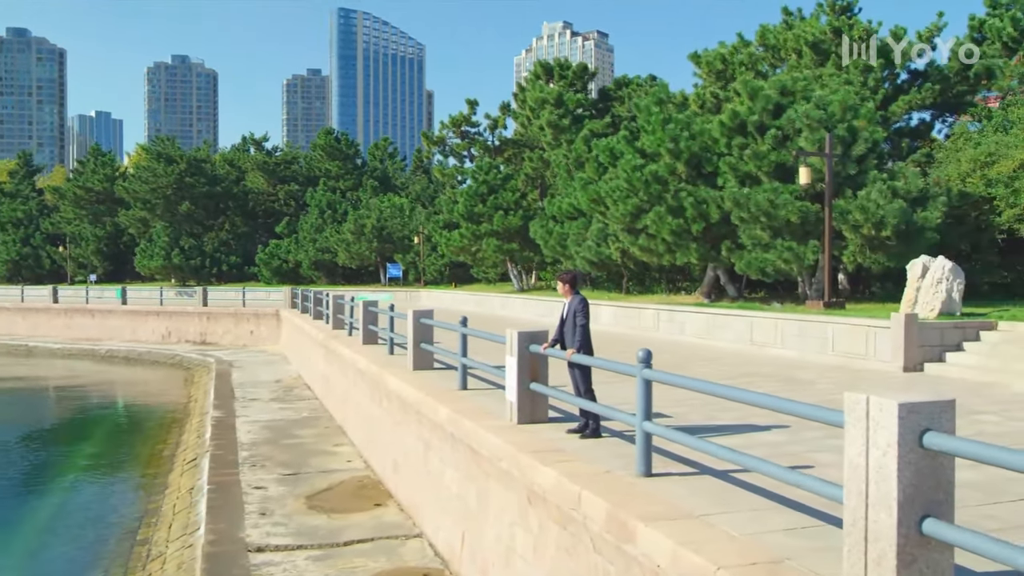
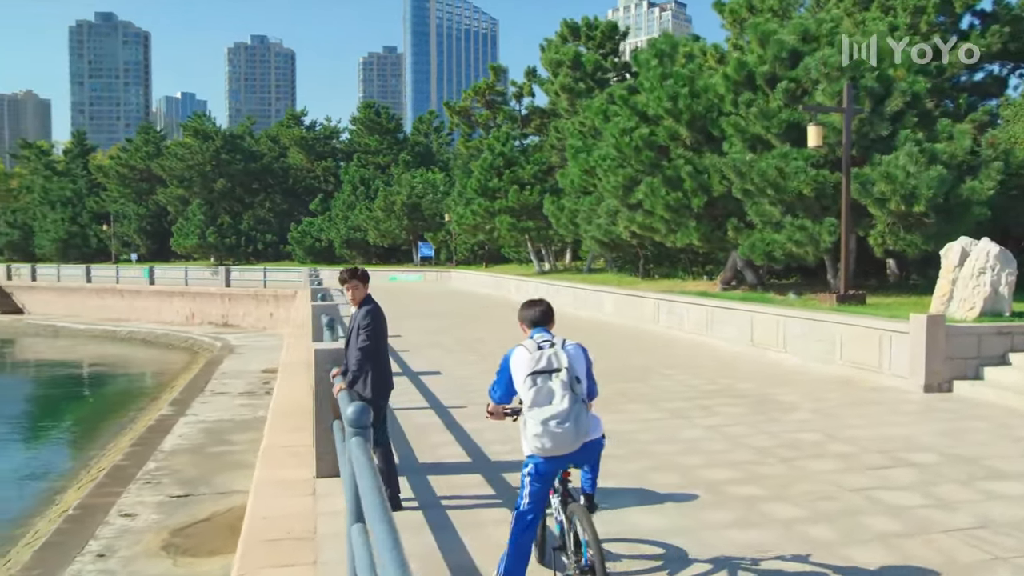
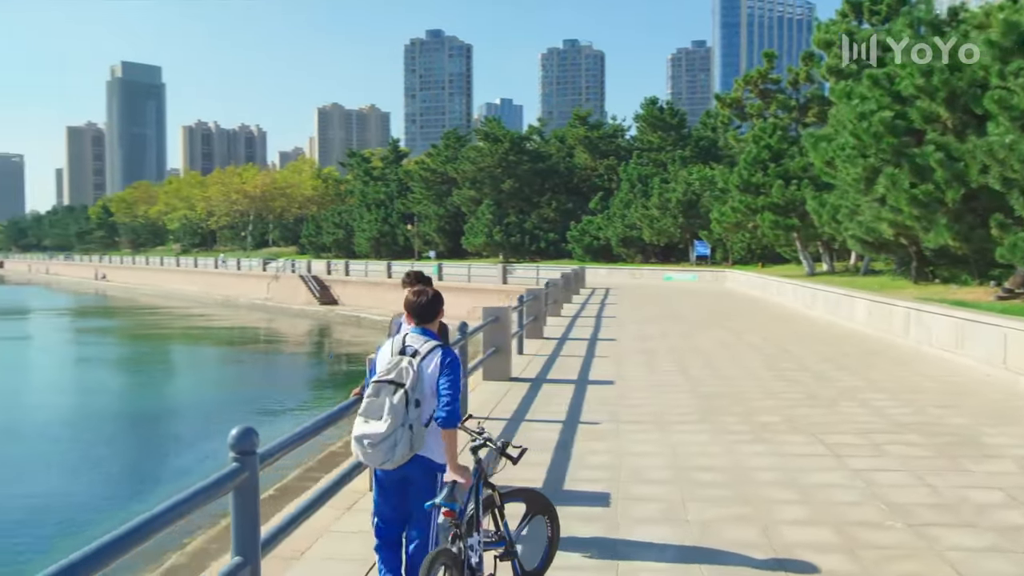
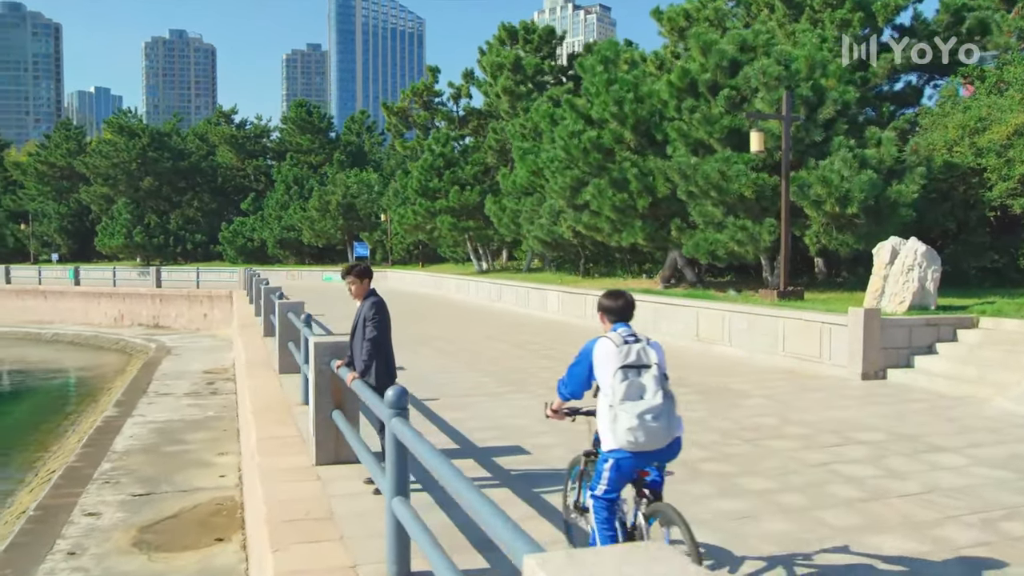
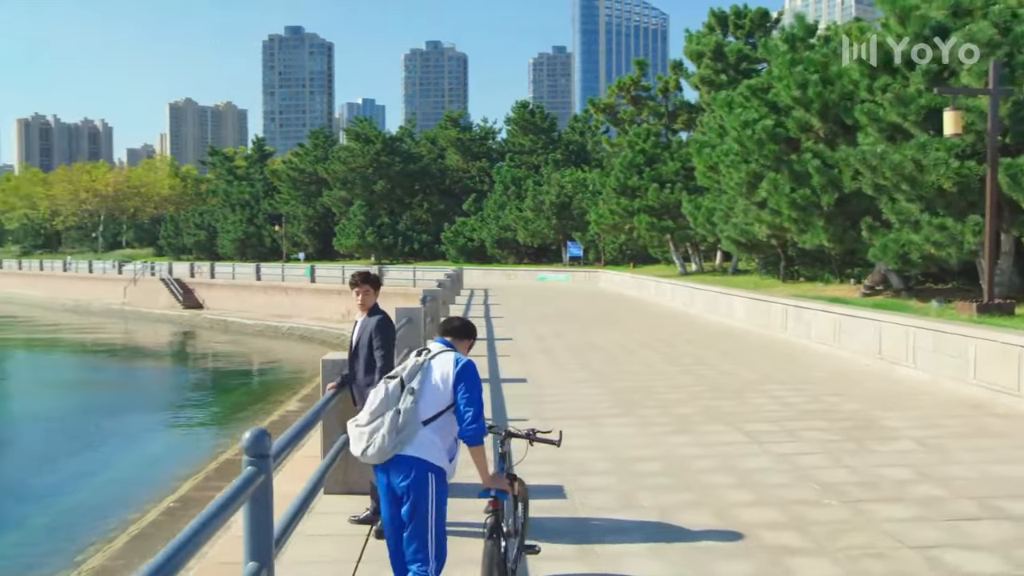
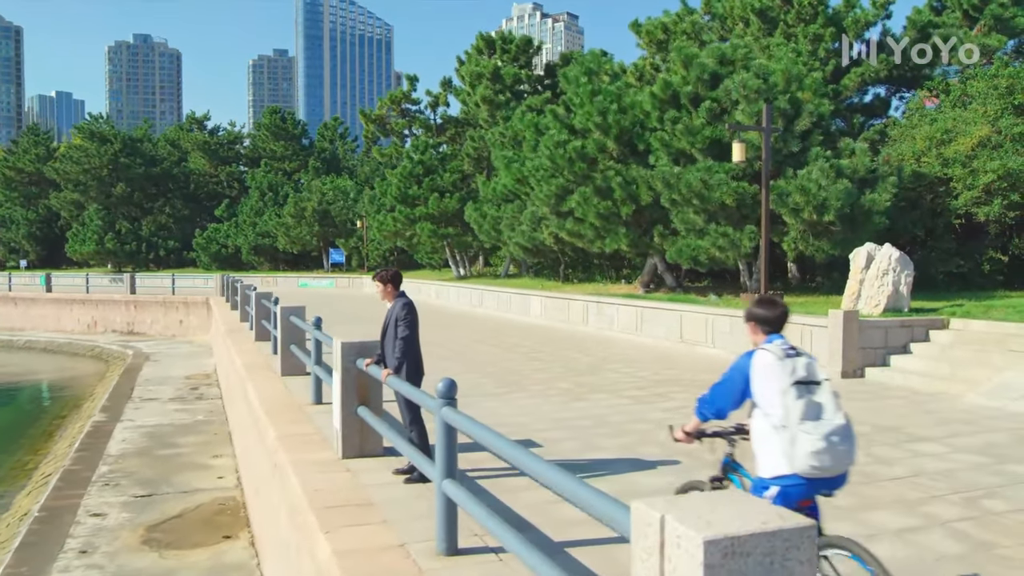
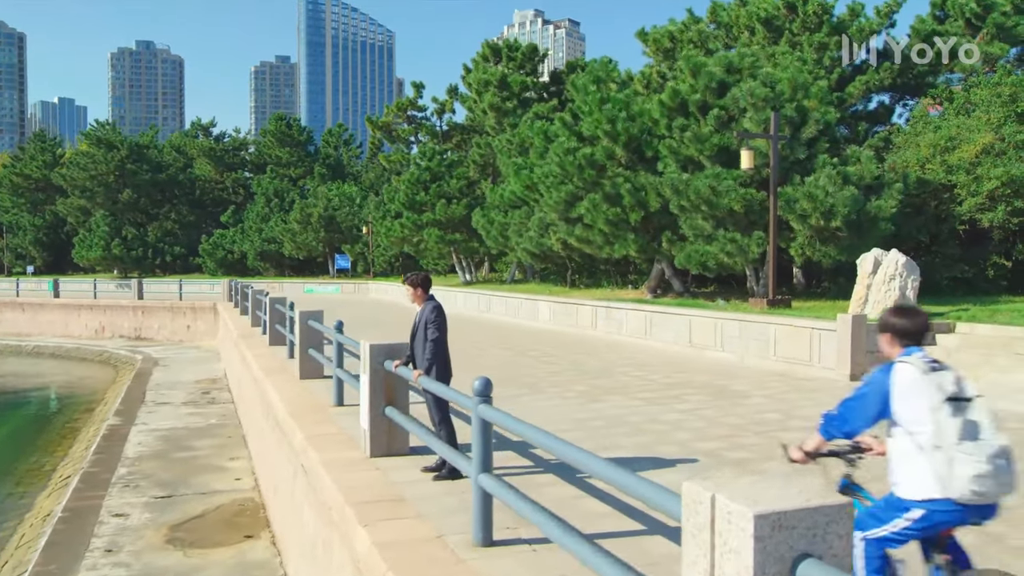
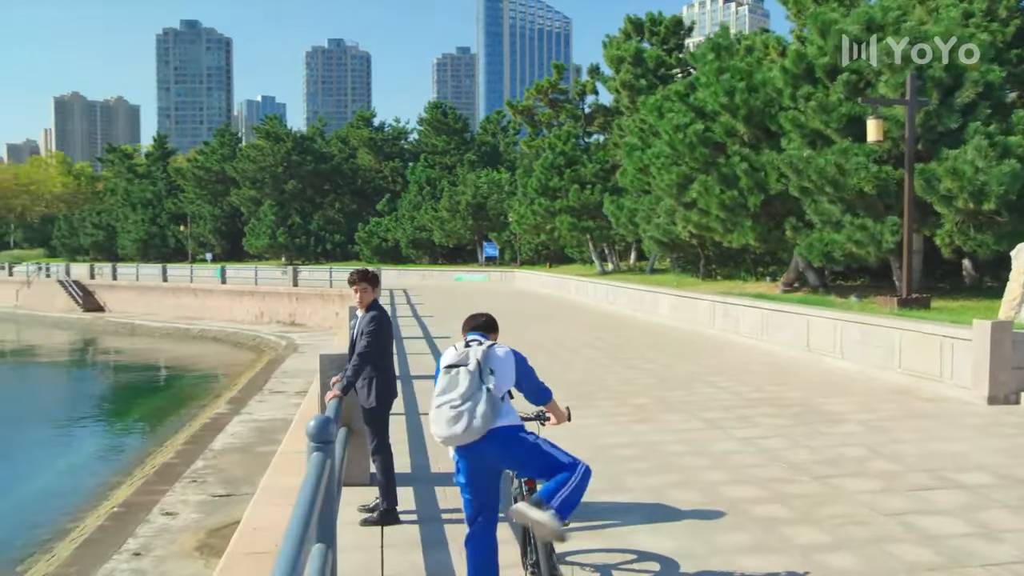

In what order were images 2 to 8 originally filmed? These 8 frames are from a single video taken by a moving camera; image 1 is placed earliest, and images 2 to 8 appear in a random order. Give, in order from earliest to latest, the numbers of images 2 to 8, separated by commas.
7, 6, 4, 2, 8, 5, 3
